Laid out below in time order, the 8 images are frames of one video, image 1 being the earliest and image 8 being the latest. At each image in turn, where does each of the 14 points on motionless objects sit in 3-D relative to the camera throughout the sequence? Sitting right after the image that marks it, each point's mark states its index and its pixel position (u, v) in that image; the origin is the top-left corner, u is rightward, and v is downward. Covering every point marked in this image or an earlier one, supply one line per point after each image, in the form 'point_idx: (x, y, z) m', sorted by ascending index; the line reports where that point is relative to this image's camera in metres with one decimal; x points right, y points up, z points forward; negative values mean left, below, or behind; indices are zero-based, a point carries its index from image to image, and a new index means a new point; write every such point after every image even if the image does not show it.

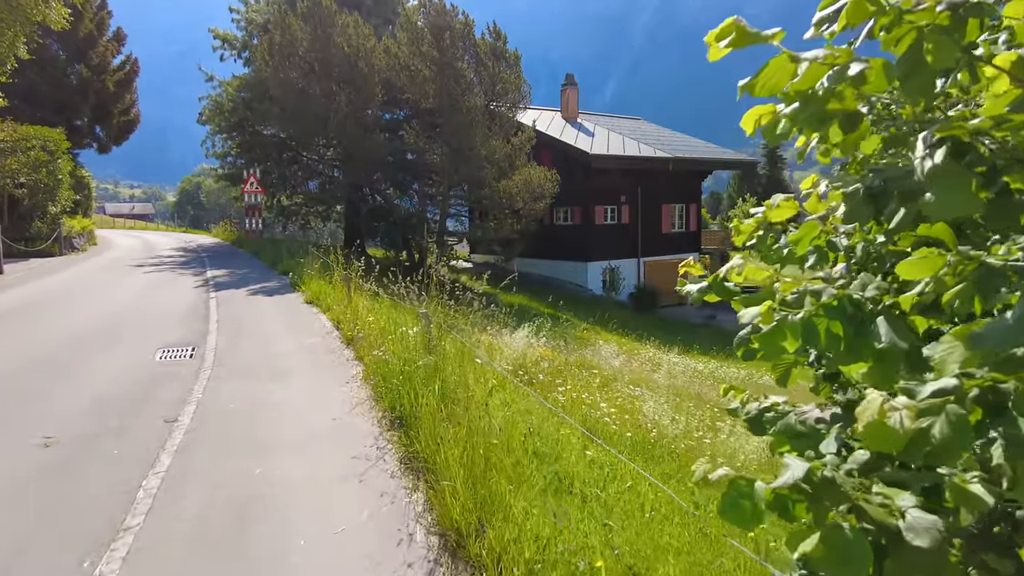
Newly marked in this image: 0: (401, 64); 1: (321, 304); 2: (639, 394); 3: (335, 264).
0: (-3.3, +6.6, +19.4) m
1: (-3.0, -0.3, +10.3) m
2: (+1.6, -1.3, +8.3) m
3: (-3.2, +0.4, +11.9) m
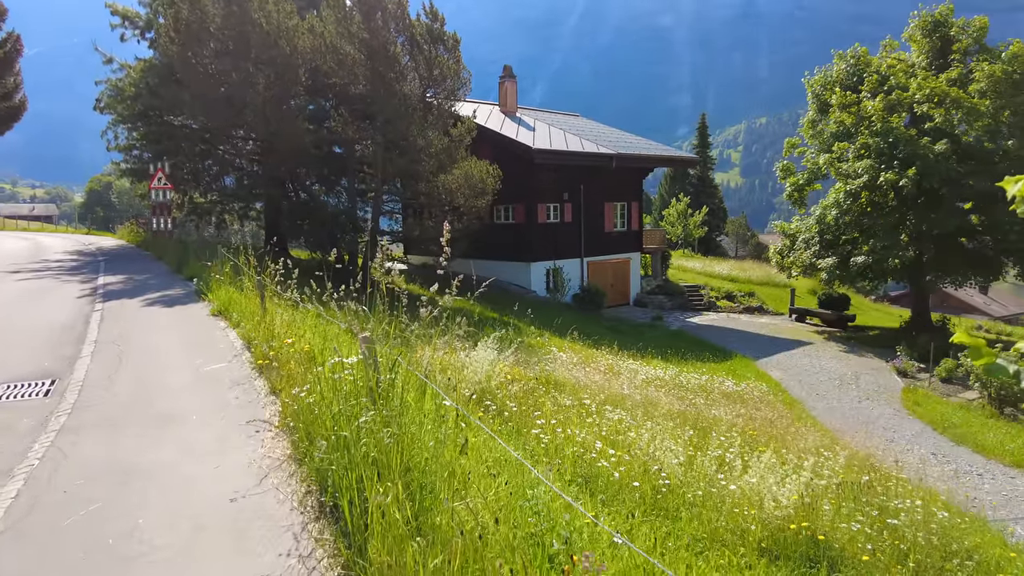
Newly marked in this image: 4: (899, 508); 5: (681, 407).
0: (-5.0, +6.5, +17.6) m
1: (-3.6, -0.4, +8.5) m
2: (+1.2, -1.4, +7.0) m
3: (-4.0, +0.3, +10.1) m
4: (+3.6, -2.0, +6.1) m
5: (+2.5, -1.7, +9.7) m
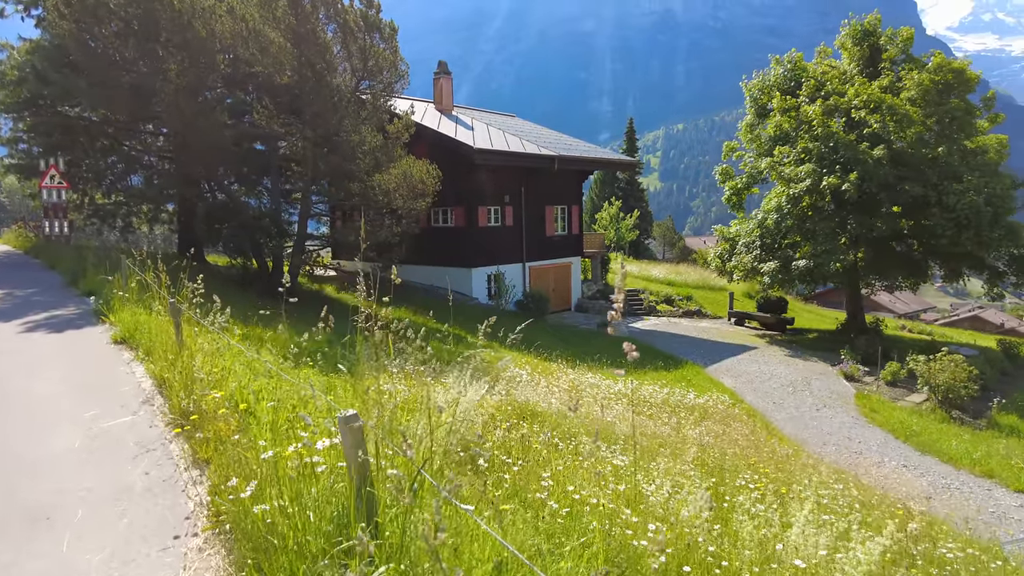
0: (-6.4, +6.2, +15.8) m
1: (-3.9, -0.6, +6.9) m
2: (+1.0, -1.6, +5.9) m
3: (-4.5, 0.0, +8.4) m
4: (+3.5, -2.2, +5.3) m
5: (+2.0, -1.9, +8.8) m
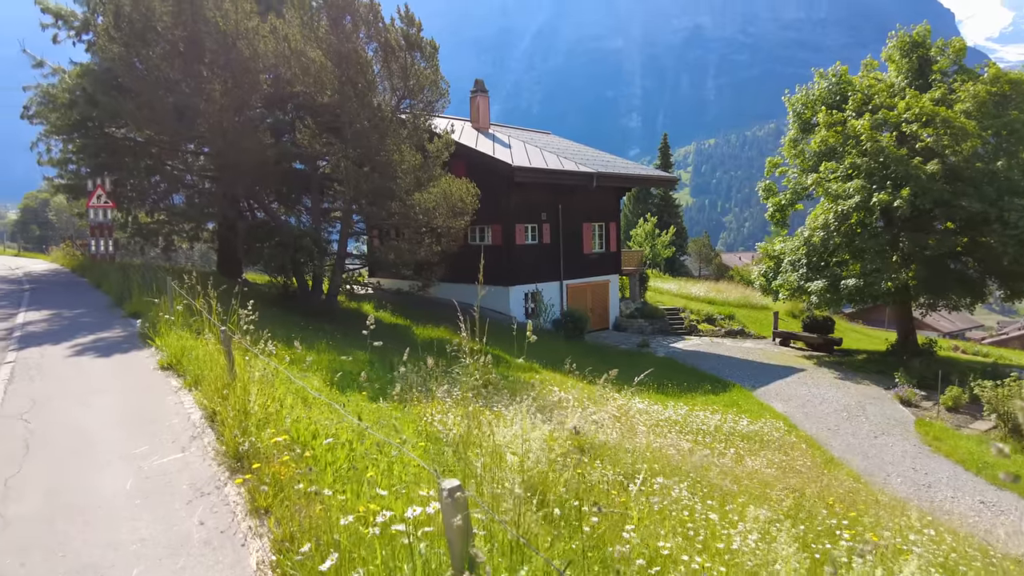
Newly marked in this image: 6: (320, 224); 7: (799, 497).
0: (-5.3, +5.7, +15.8) m
1: (-3.3, -0.9, +6.7) m
2: (+1.6, -1.8, +5.5) m
3: (-3.8, -0.3, +8.3) m
4: (+4.0, -2.4, +4.7) m
5: (+2.7, -2.2, +8.3) m
6: (-5.2, +1.8, +17.9) m
7: (+3.1, -2.2, +7.0) m
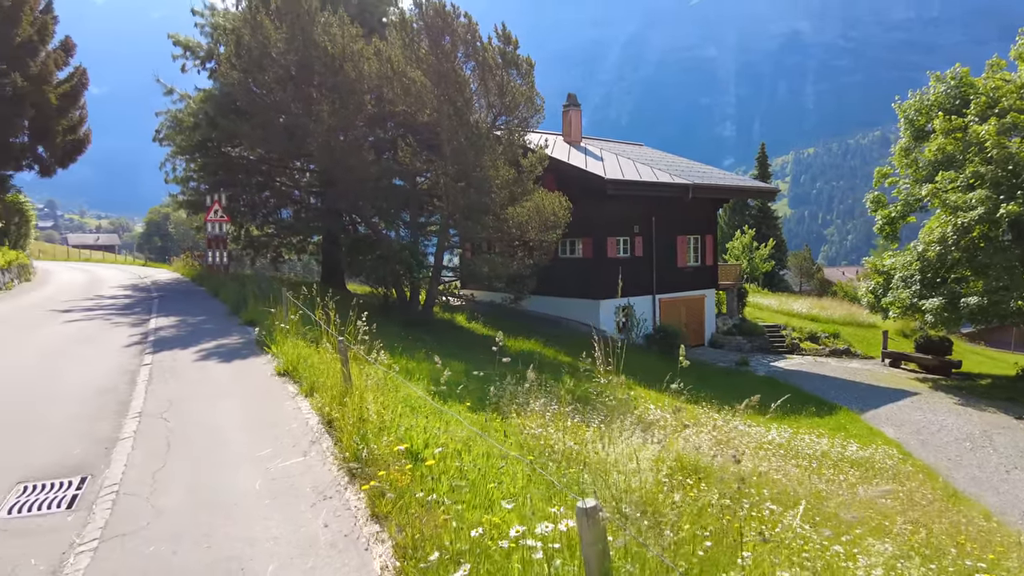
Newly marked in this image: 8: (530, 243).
0: (-3.0, +5.5, +16.5) m
1: (-2.3, -1.0, +7.1) m
2: (+2.4, -2.0, +5.2) m
3: (-2.5, -0.4, +8.7) m
4: (+4.7, -2.5, +4.1) m
5: (+3.9, -2.4, +7.8) m
6: (-2.7, +1.4, +18.5) m
7: (+4.1, -2.4, +6.5) m
8: (+0.5, +1.2, +18.2) m
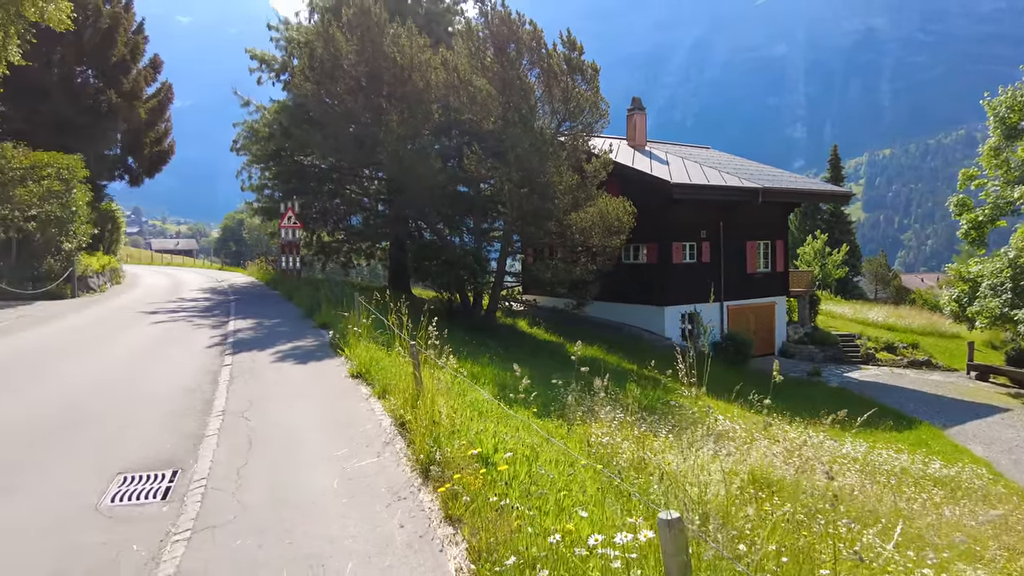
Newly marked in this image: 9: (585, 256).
0: (-1.4, +5.3, +16.8) m
1: (-1.5, -1.0, +7.3) m
2: (+2.9, -2.0, +5.0) m
3: (-1.7, -0.5, +8.9) m
4: (+5.1, -2.6, +3.7) m
5: (+4.7, -2.5, +7.4) m
6: (-0.9, +1.3, +18.7) m
7: (+4.7, -2.5, +6.1) m
8: (+2.2, +1.1, +18.2) m
9: (+2.0, +0.9, +18.0) m
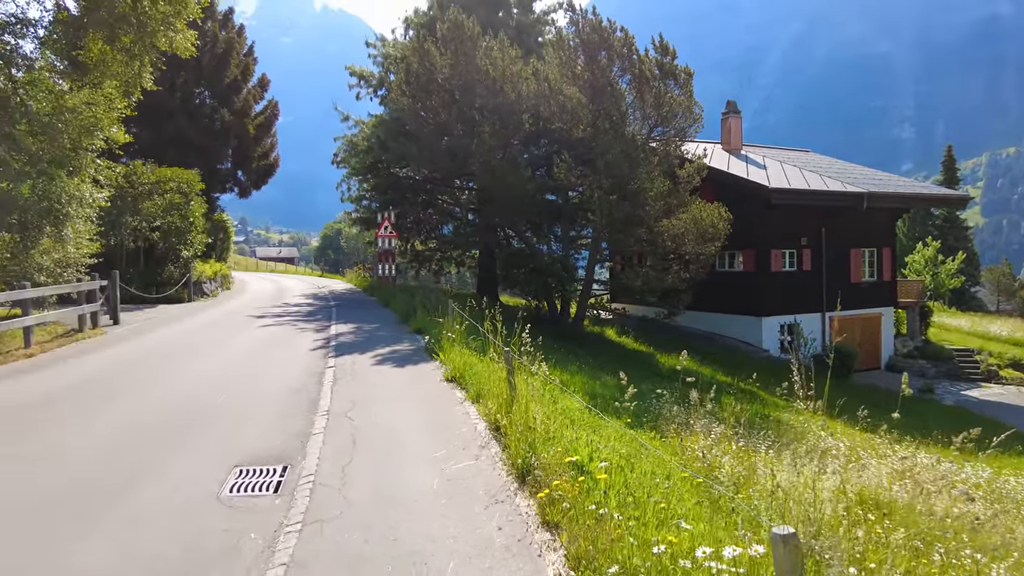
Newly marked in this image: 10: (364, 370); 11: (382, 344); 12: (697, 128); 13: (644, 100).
0: (+1.0, +5.1, +16.9) m
1: (-0.5, -1.1, +7.4) m
2: (+3.6, -2.1, +4.6) m
3: (-0.4, -0.6, +9.1) m
4: (+5.6, -2.7, +3.0) m
5: (+5.6, -2.6, +6.8) m
6: (+1.6, +1.1, +18.7) m
7: (+5.5, -2.6, +5.4) m
8: (+4.7, +0.8, +17.7) m
9: (+4.4, +0.6, +17.7) m
10: (-2.2, -1.2, +9.4) m
11: (-2.4, -1.0, +11.9) m
12: (+5.0, +4.3, +17.9) m
13: (+3.5, +4.9, +17.3) m
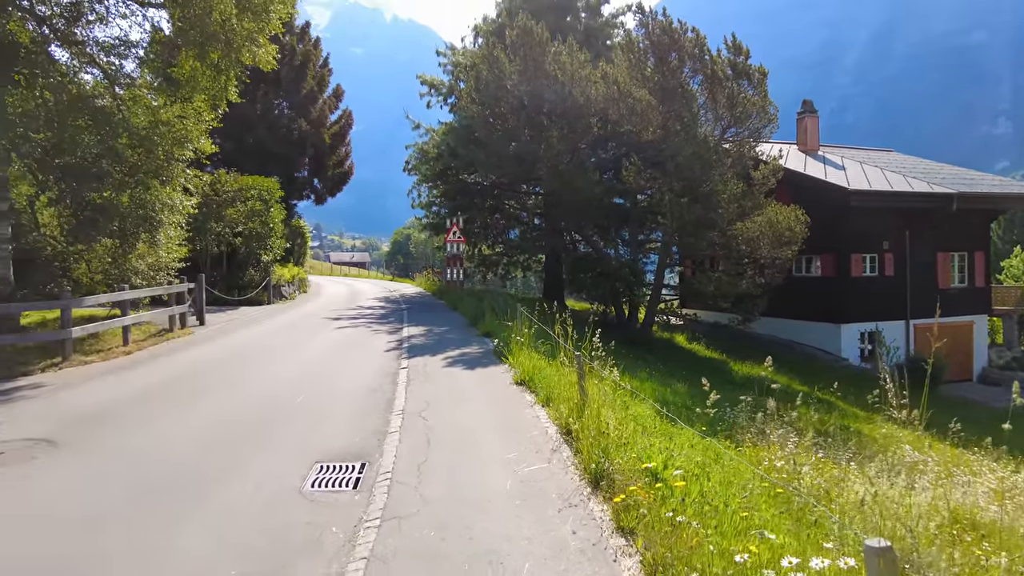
0: (+2.7, +5.0, +16.8) m
1: (+0.3, -1.2, +7.5) m
2: (+4.1, -2.1, +4.2) m
3: (+0.6, -0.6, +9.1) m
4: (+5.9, -2.7, +2.4) m
5: (+6.3, -2.7, +6.2) m
6: (+3.6, +0.9, +18.5) m
7: (+6.1, -2.7, +4.9) m
8: (+6.5, +0.7, +17.2) m
9: (+6.2, +0.5, +17.2) m
10: (-1.2, -1.2, +9.6) m
11: (-1.1, -1.1, +12.1) m
12: (+6.9, +4.2, +17.4) m
13: (+5.2, +4.8, +16.9) m
